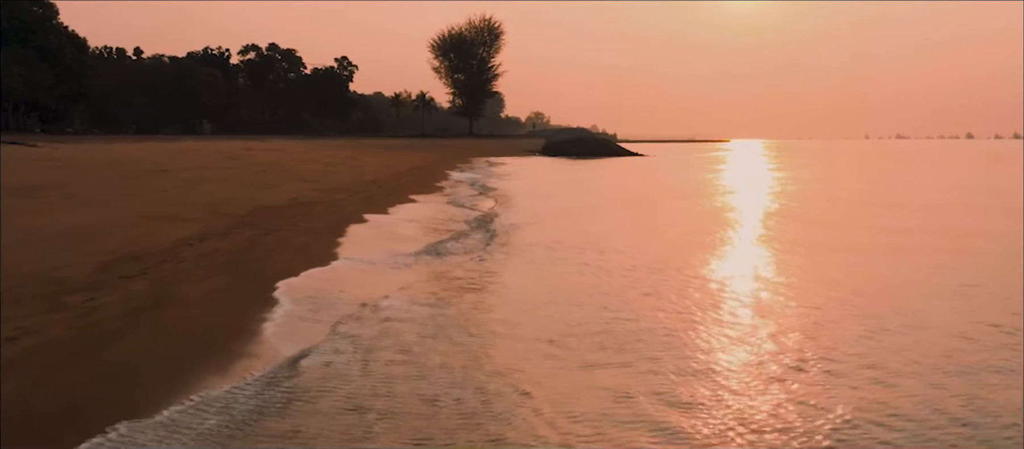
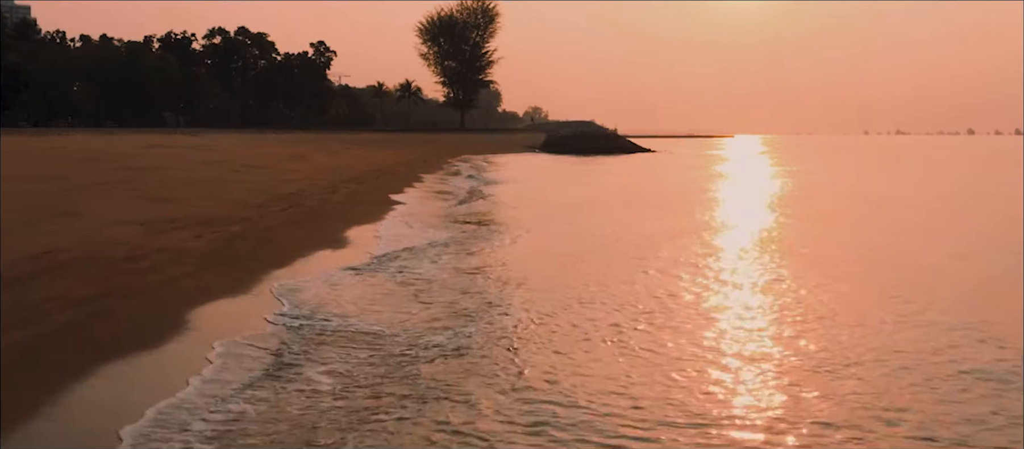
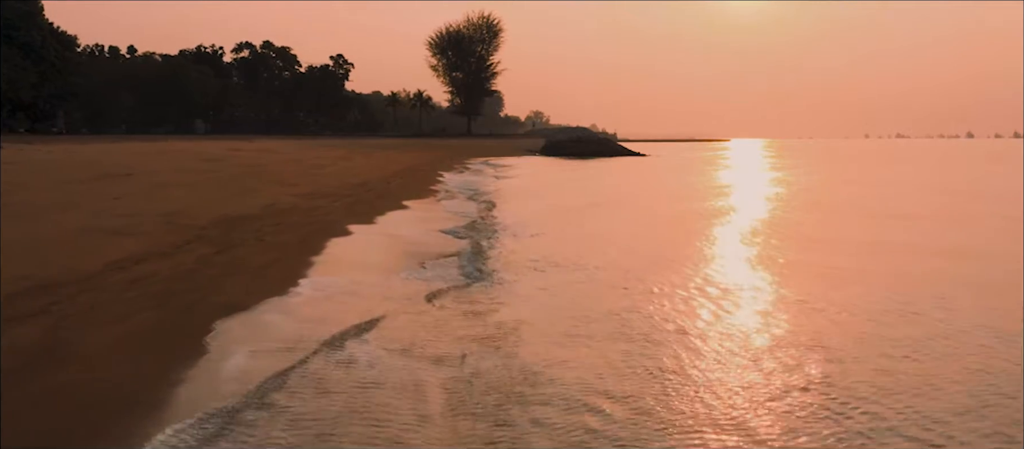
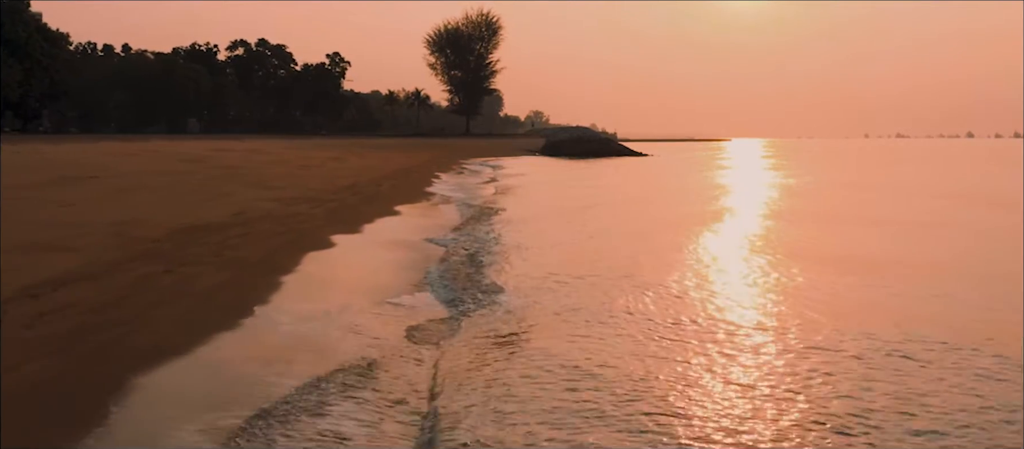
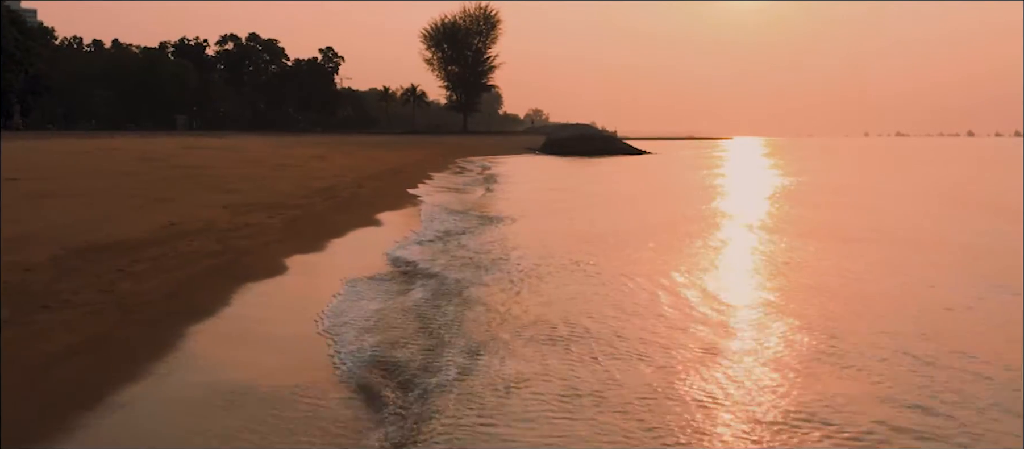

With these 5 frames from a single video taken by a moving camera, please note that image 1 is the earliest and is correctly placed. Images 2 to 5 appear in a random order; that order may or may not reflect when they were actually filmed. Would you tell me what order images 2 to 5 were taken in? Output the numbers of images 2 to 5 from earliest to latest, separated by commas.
3, 4, 5, 2
